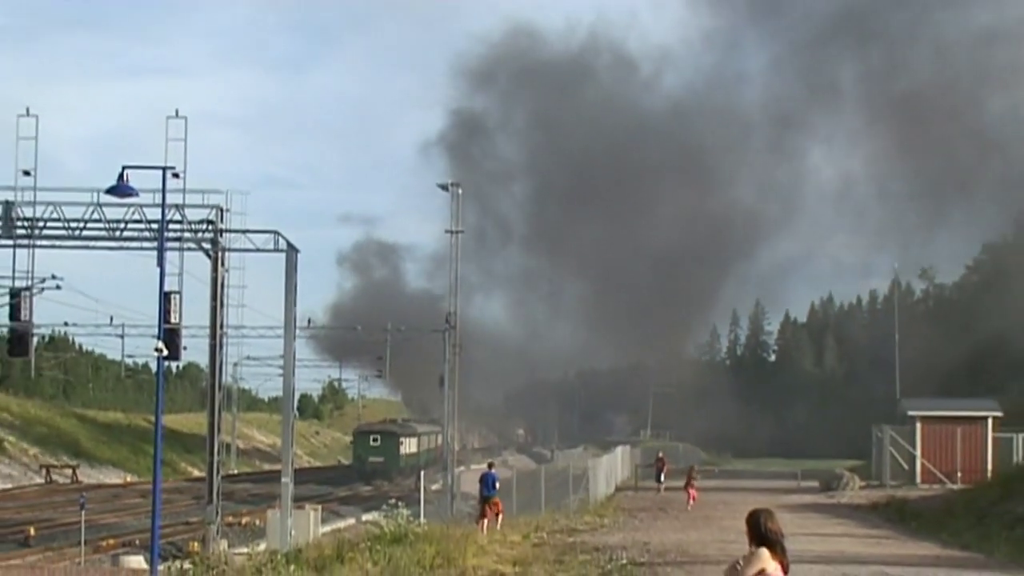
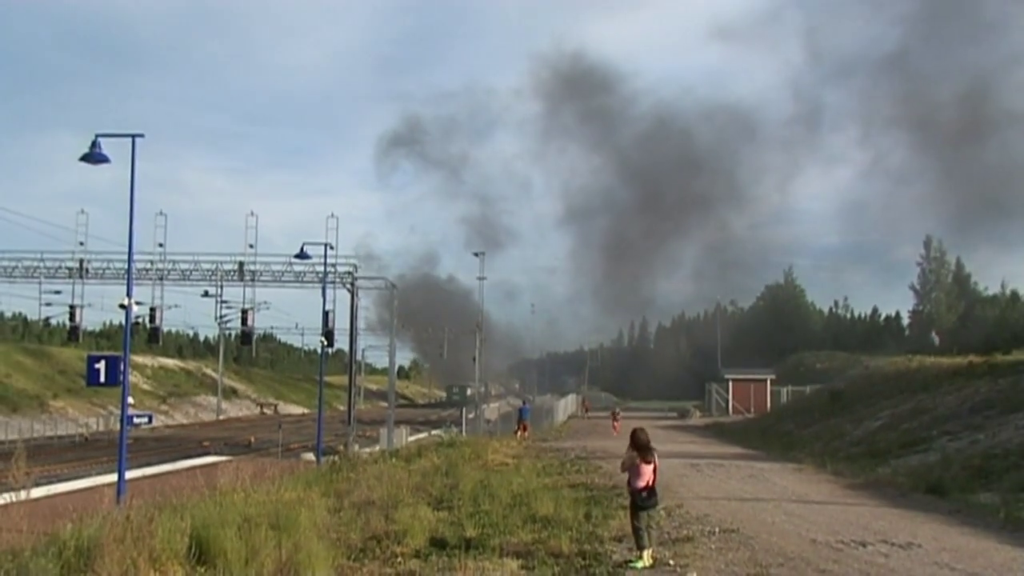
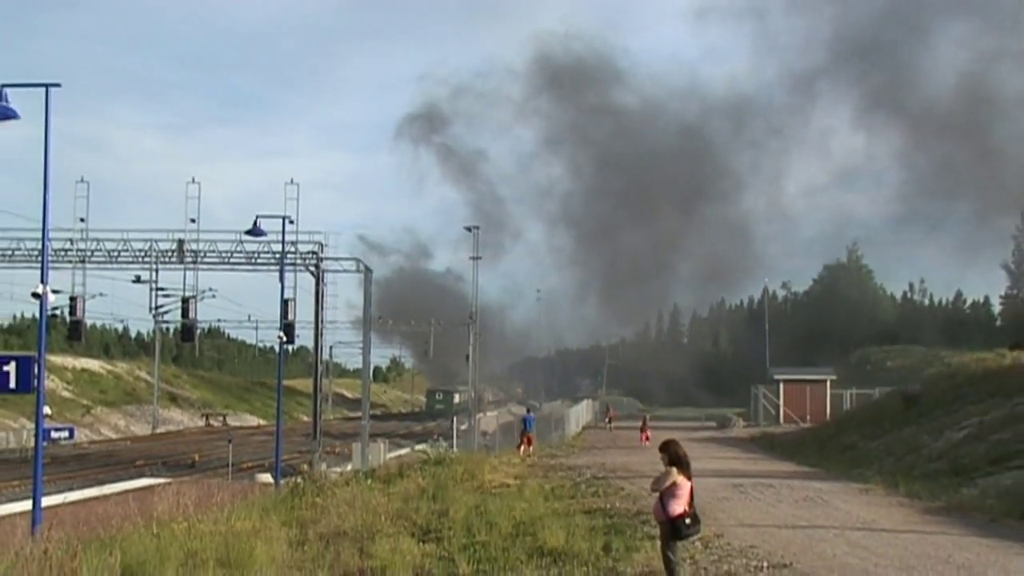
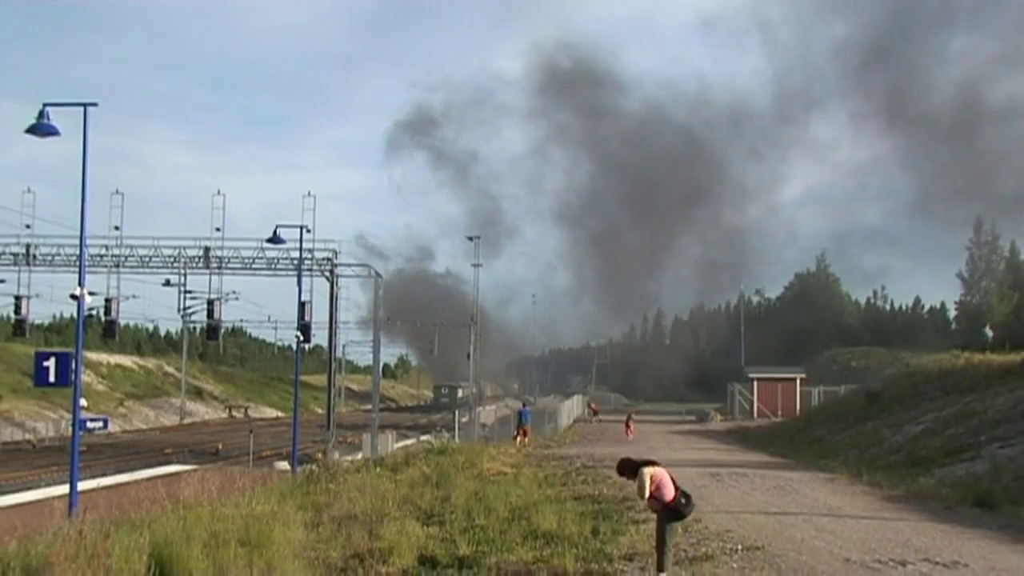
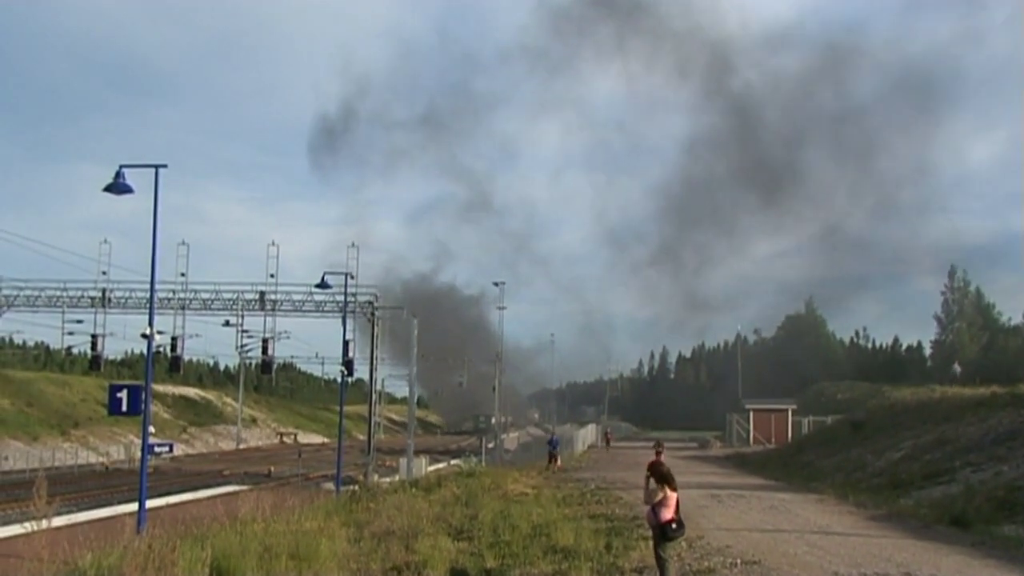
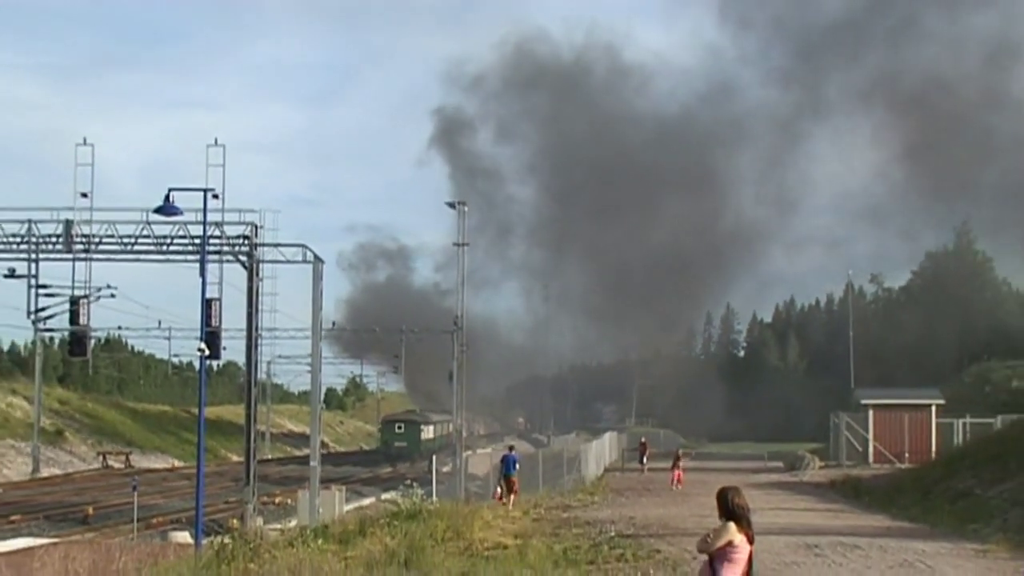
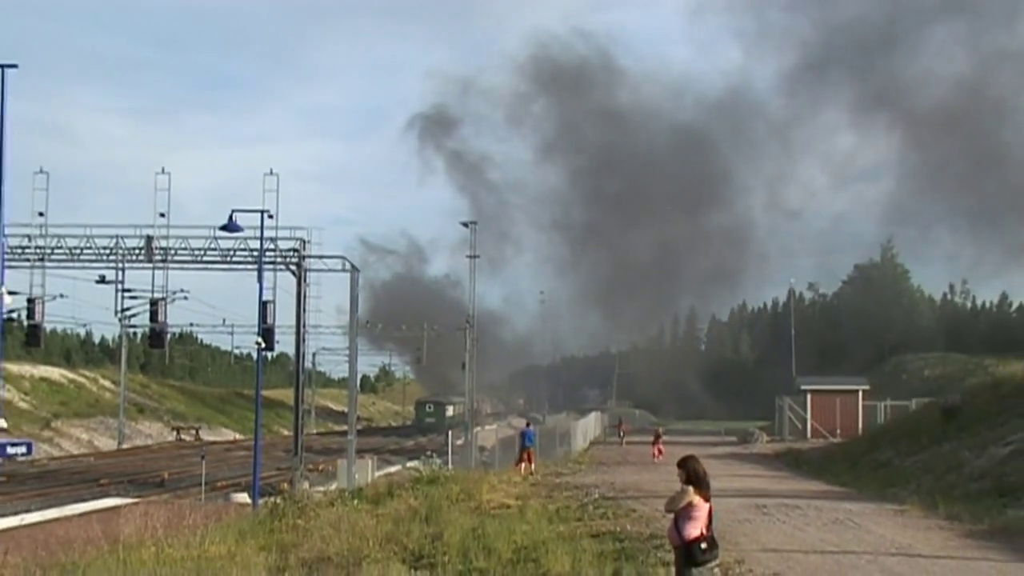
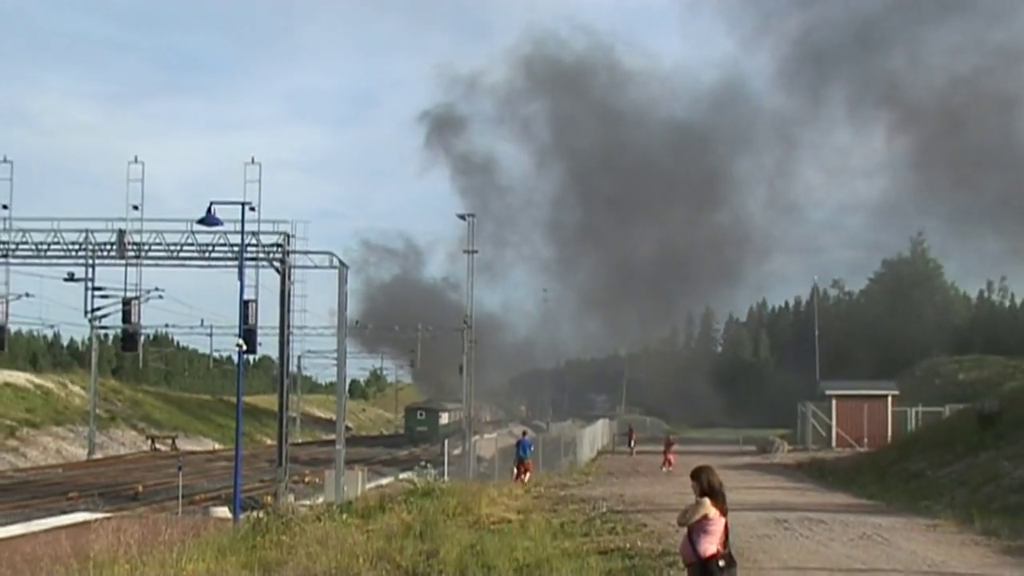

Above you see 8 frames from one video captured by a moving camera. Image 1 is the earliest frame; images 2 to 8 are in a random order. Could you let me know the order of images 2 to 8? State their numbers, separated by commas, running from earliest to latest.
6, 8, 7, 3, 4, 2, 5
